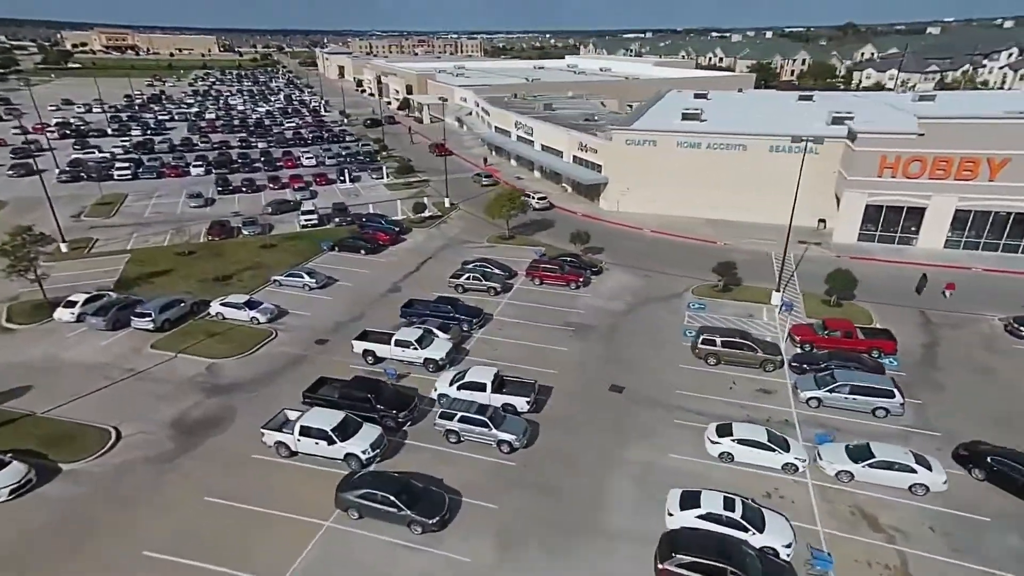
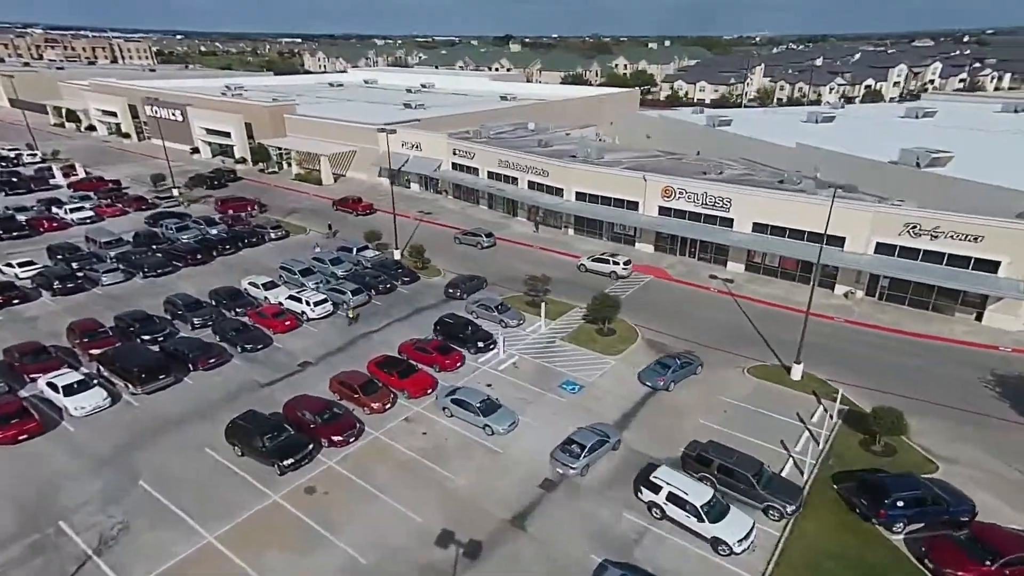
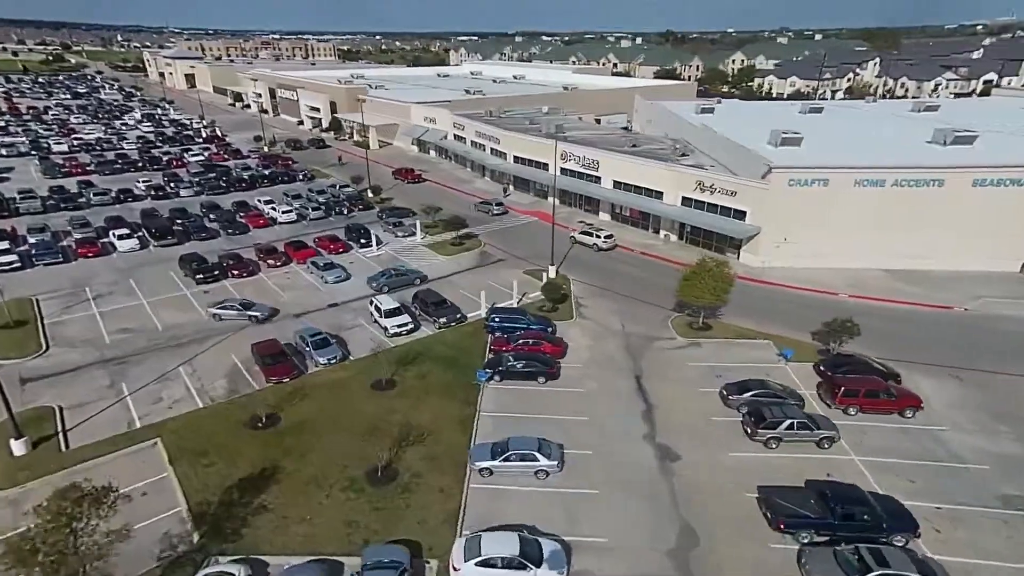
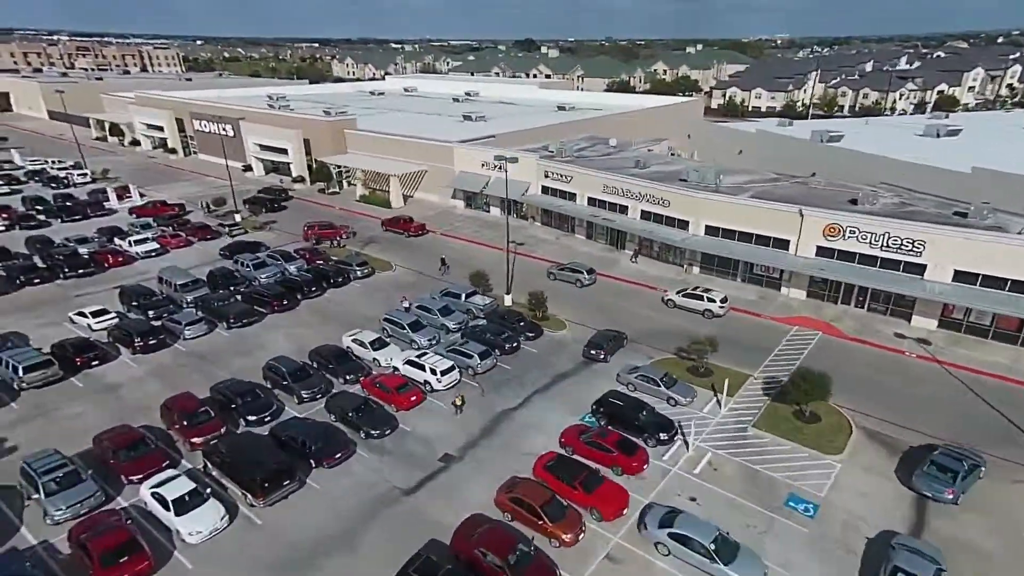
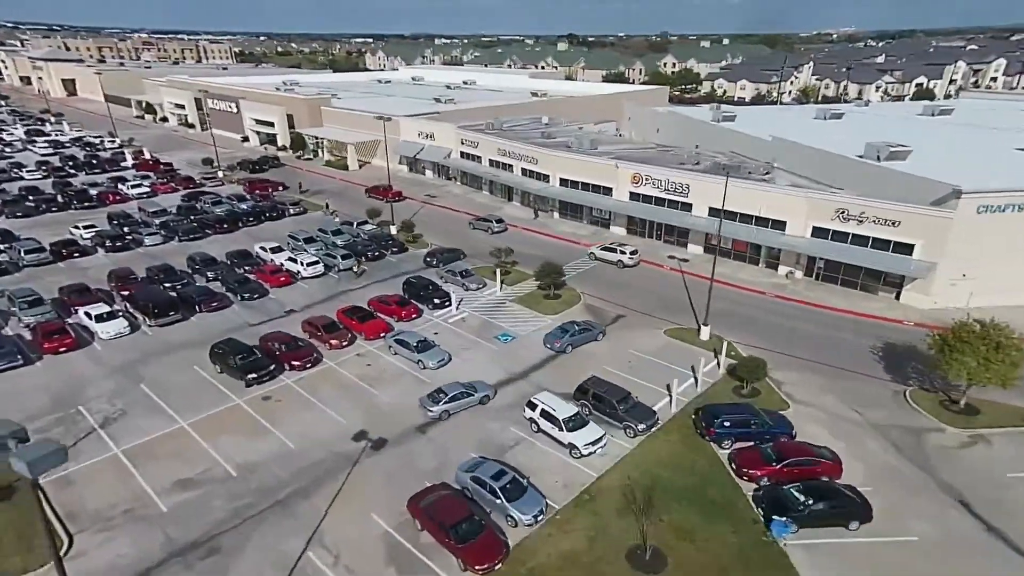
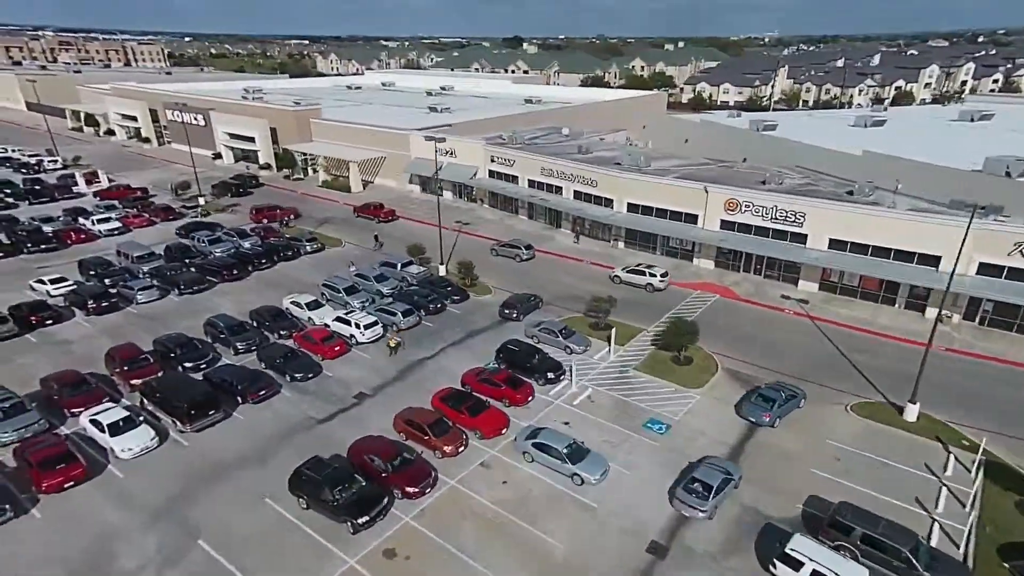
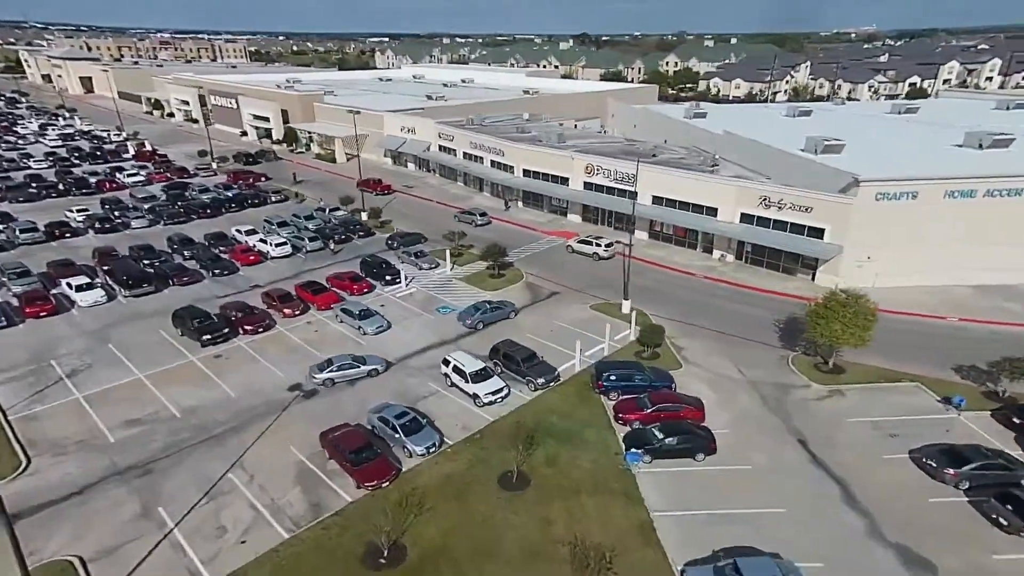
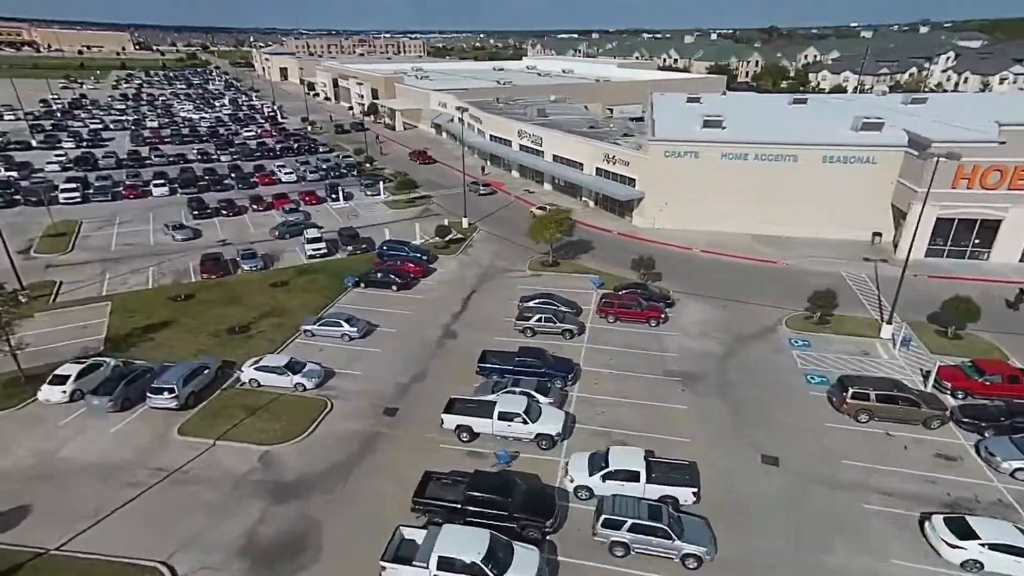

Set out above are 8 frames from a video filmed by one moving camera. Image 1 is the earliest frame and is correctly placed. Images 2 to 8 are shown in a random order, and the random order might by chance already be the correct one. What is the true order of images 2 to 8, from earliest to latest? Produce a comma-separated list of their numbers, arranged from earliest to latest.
8, 3, 7, 5, 2, 6, 4
